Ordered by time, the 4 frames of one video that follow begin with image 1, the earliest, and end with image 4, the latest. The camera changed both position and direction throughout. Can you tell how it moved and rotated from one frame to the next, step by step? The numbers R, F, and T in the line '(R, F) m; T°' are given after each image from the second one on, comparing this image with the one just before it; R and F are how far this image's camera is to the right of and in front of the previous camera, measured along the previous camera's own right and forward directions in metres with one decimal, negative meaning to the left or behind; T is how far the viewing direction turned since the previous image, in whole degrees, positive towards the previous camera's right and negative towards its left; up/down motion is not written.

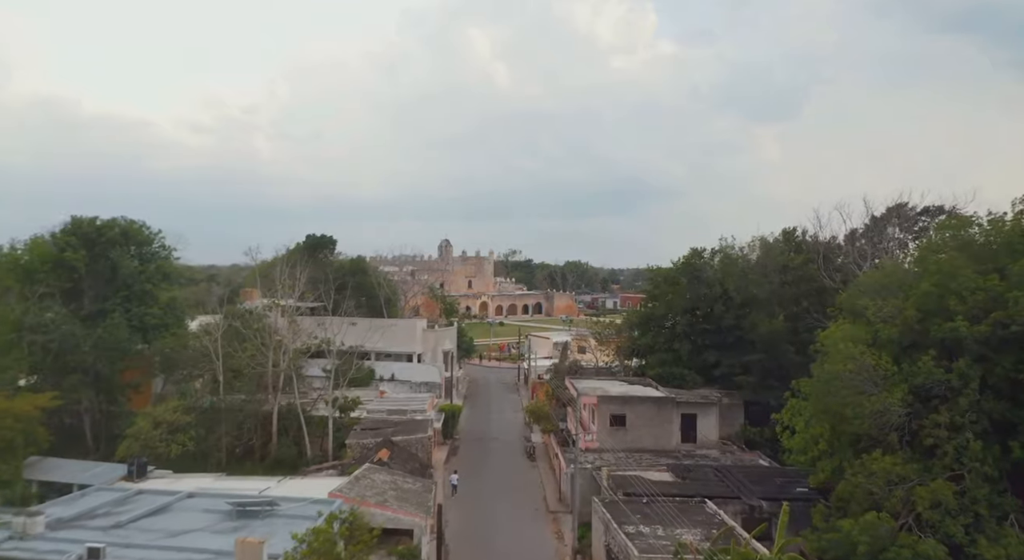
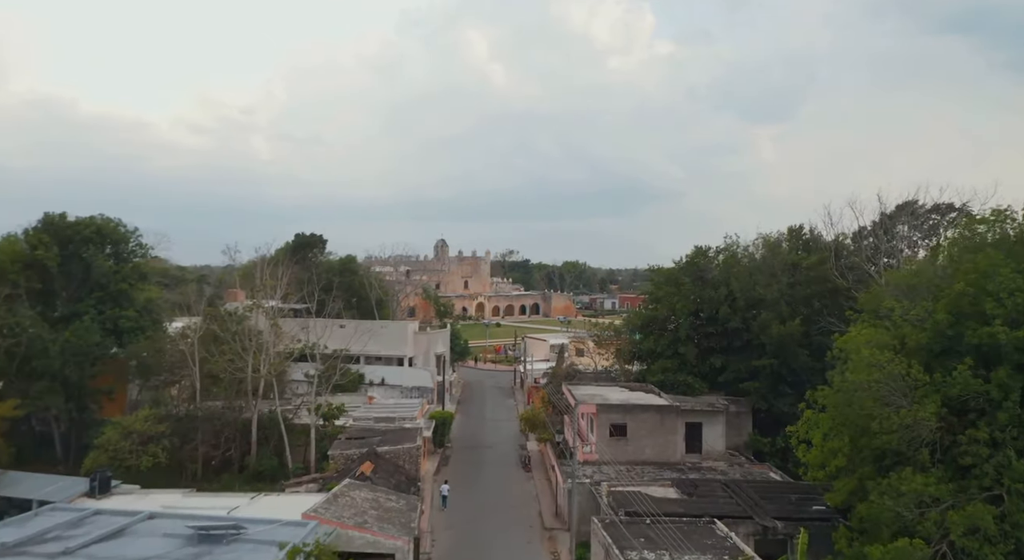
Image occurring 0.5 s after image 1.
(+0.2, +1.5) m; 0°
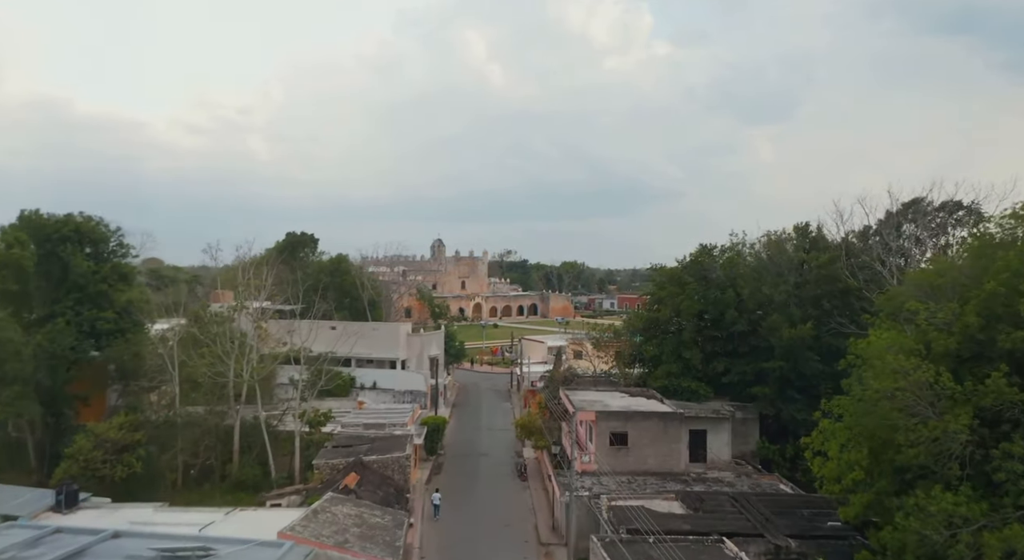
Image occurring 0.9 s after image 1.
(+0.1, +1.2) m; 0°
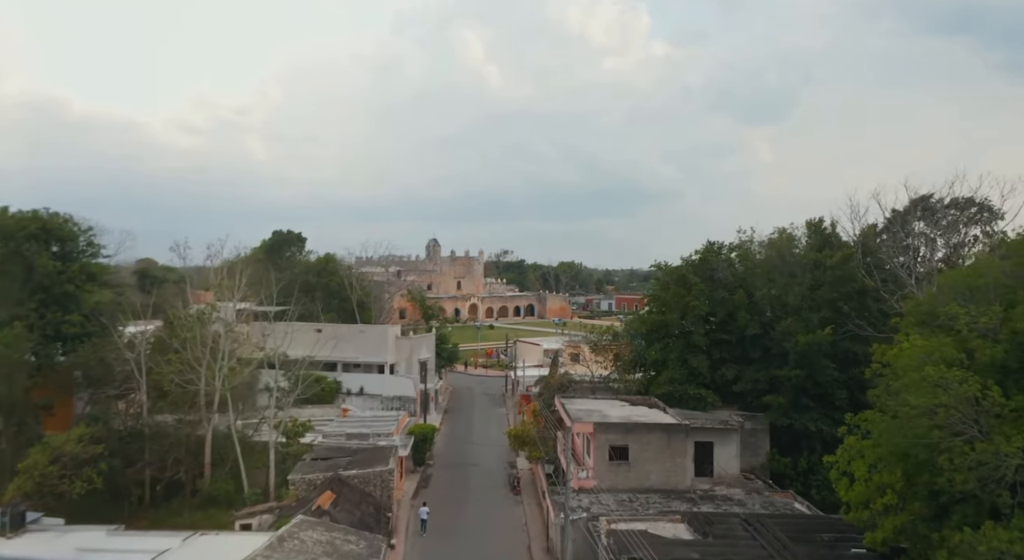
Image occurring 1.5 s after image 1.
(+0.2, +1.7) m; 0°
